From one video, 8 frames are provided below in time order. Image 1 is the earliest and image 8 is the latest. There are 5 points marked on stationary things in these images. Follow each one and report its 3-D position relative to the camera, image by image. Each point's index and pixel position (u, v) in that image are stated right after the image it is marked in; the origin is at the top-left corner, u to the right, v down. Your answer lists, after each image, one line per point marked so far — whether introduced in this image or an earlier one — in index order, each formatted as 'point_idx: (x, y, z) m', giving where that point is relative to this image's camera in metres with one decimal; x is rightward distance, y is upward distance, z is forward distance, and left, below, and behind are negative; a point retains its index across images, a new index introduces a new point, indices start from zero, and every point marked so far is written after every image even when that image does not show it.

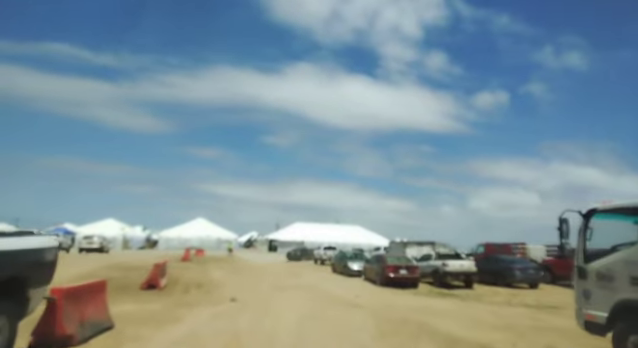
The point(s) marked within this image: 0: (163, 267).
0: (-5.3, -3.2, +14.3) m
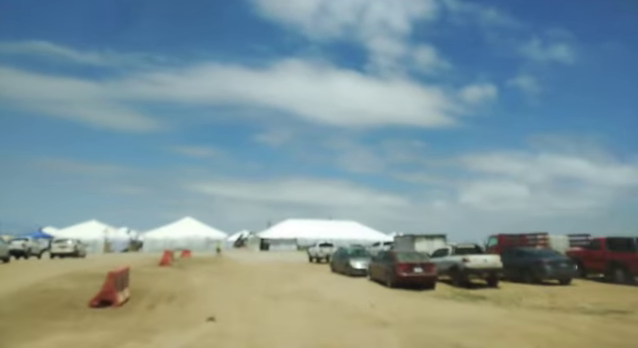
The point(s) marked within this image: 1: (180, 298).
0: (-5.2, -2.7, +11.1) m
1: (-3.9, -3.5, +11.9) m
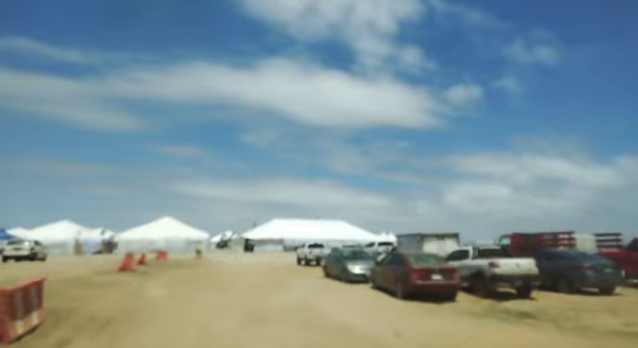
0: (-5.1, -2.1, +7.4) m
1: (-3.9, -2.9, +8.2) m
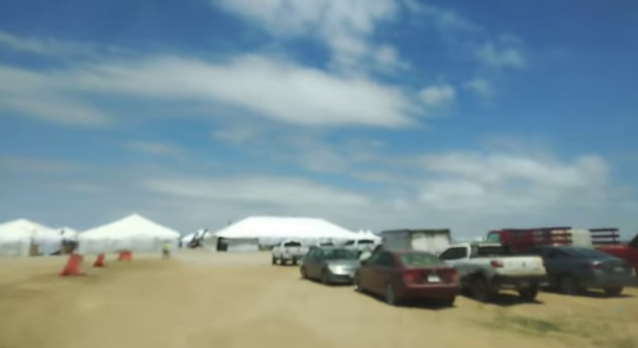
0: (-5.3, -1.7, +5.0) m
1: (-4.1, -2.5, +5.9) m
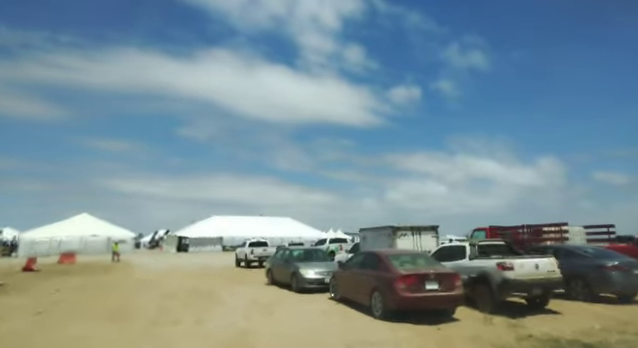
0: (-5.4, -1.2, +1.9) m
1: (-4.3, -2.0, +2.9) m
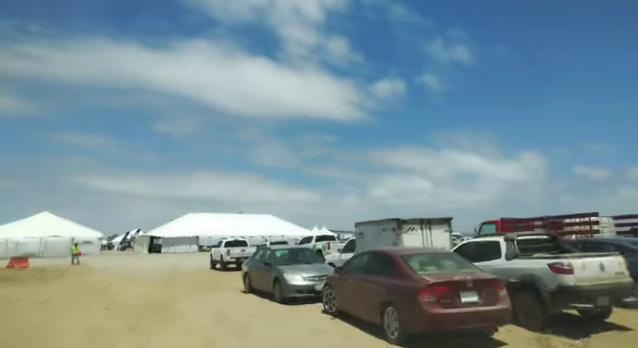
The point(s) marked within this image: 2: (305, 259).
0: (-5.1, -0.8, -1.3) m
1: (-4.1, -1.6, -0.2) m
2: (-0.5, -2.8, +14.2) m
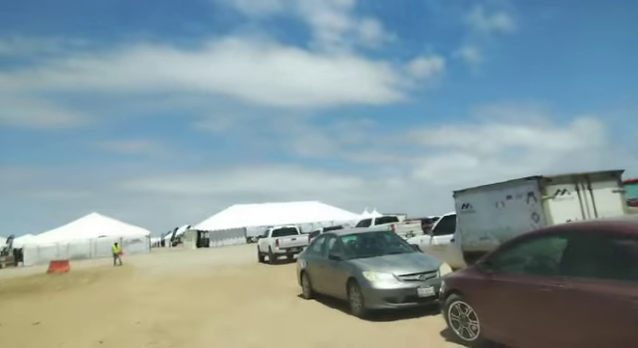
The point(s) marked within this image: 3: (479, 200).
0: (-4.8, -0.5, -5.2) m
1: (-3.5, -1.2, -4.2) m
2: (+1.6, -1.7, +9.8) m
3: (+3.5, -0.6, +9.5) m
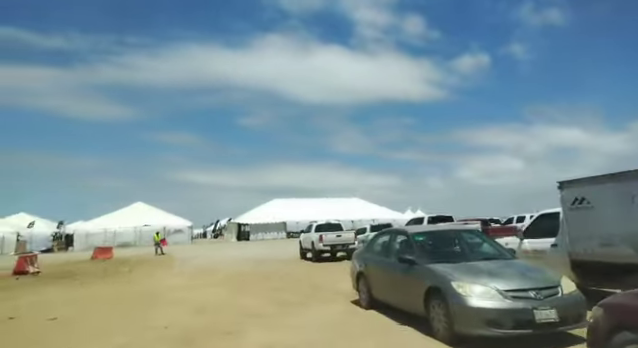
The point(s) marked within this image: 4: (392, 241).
0: (-4.9, -0.1, -6.6) m
1: (-3.6, -0.8, -5.8) m
2: (+2.8, -1.4, +7.7) m
3: (+4.7, -0.3, +7.2) m
4: (+1.5, -1.4, +8.8) m
